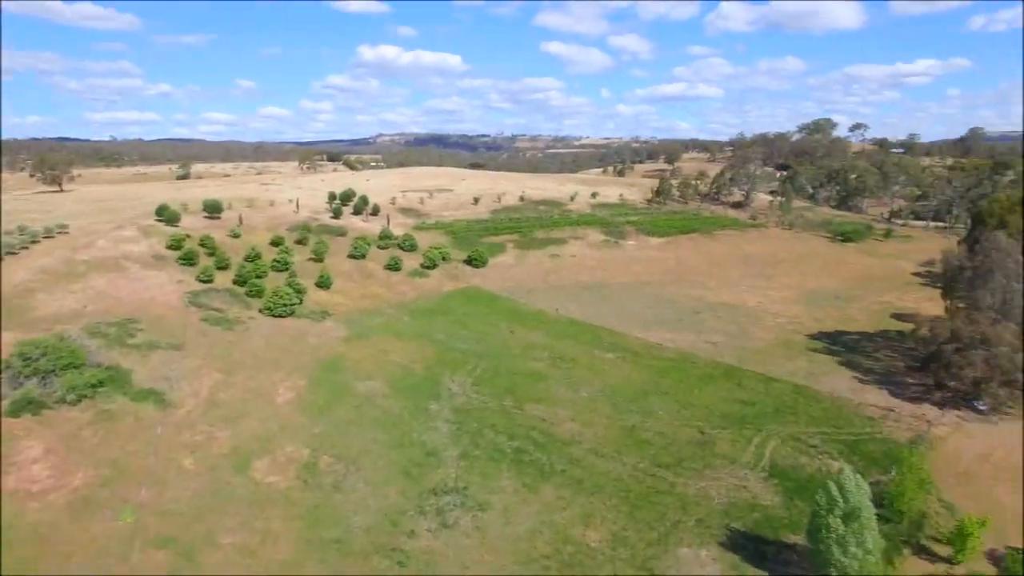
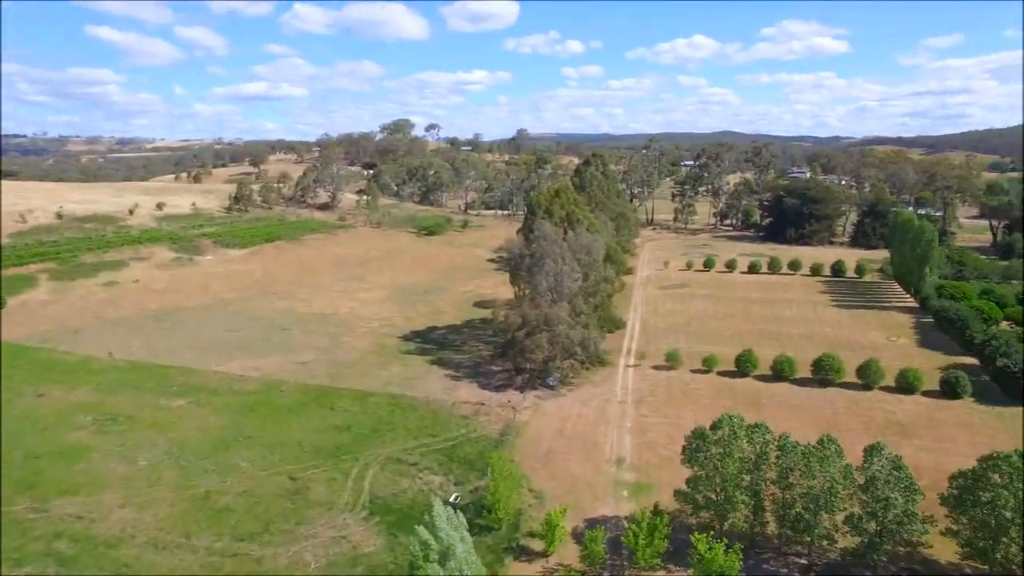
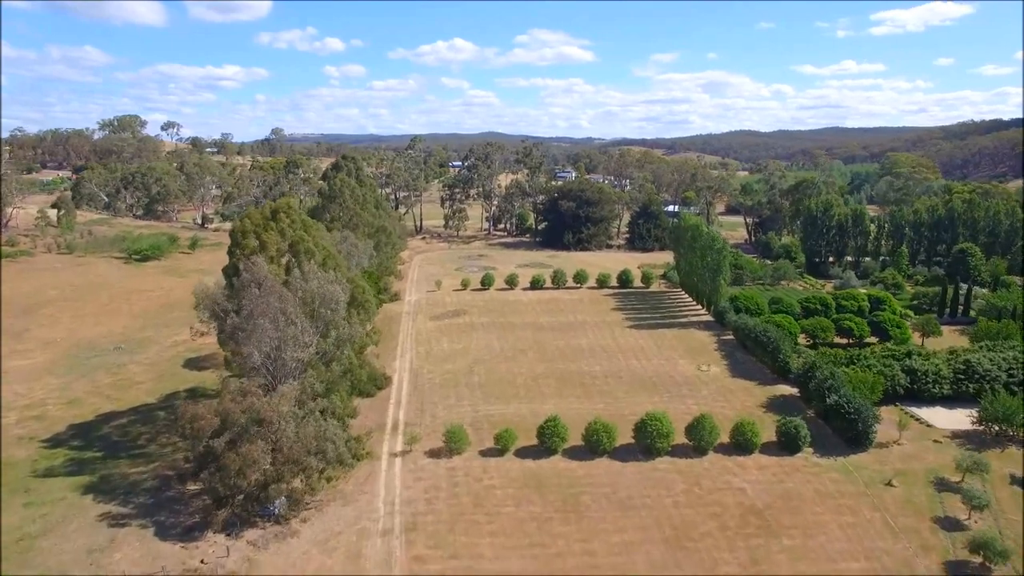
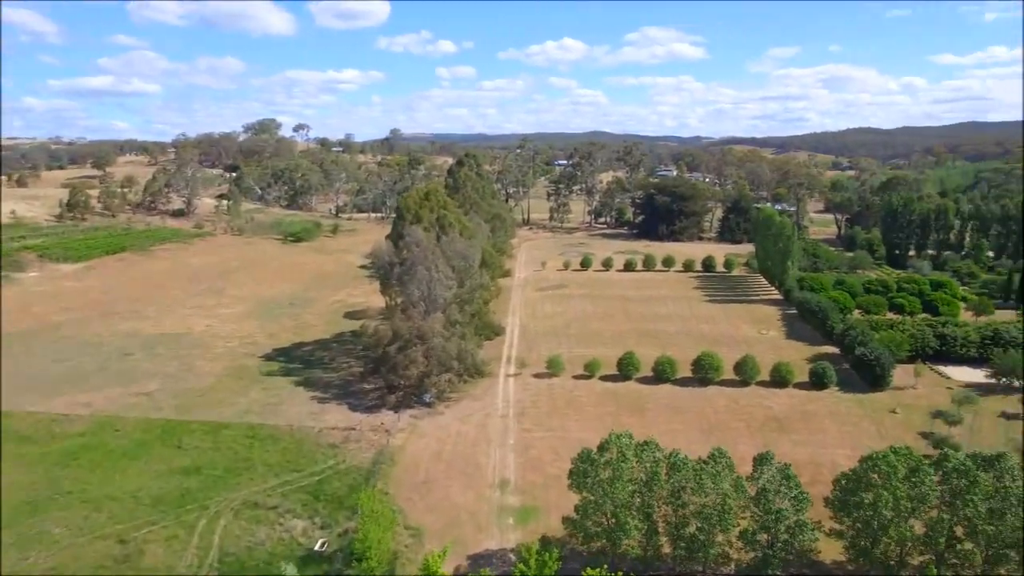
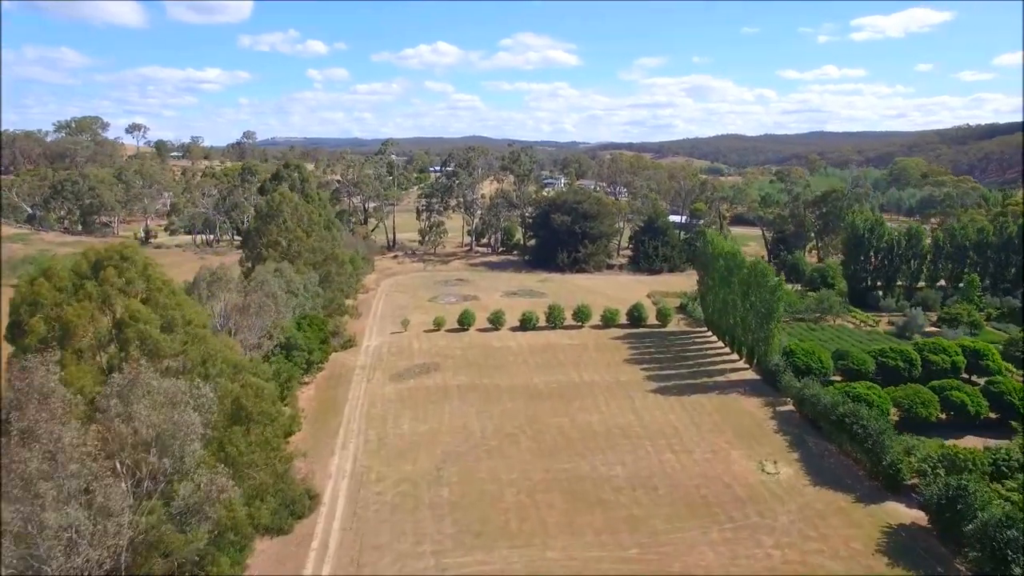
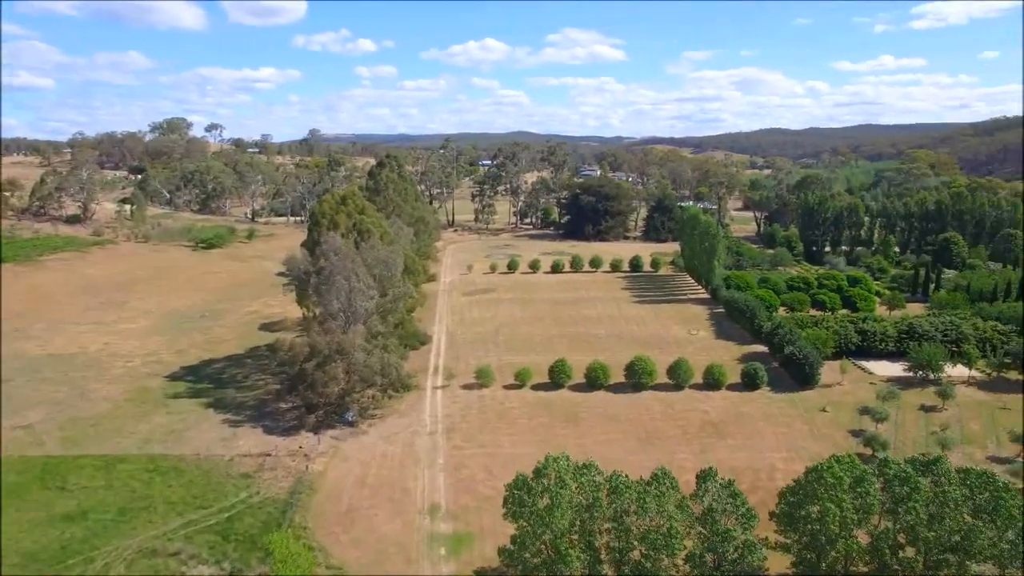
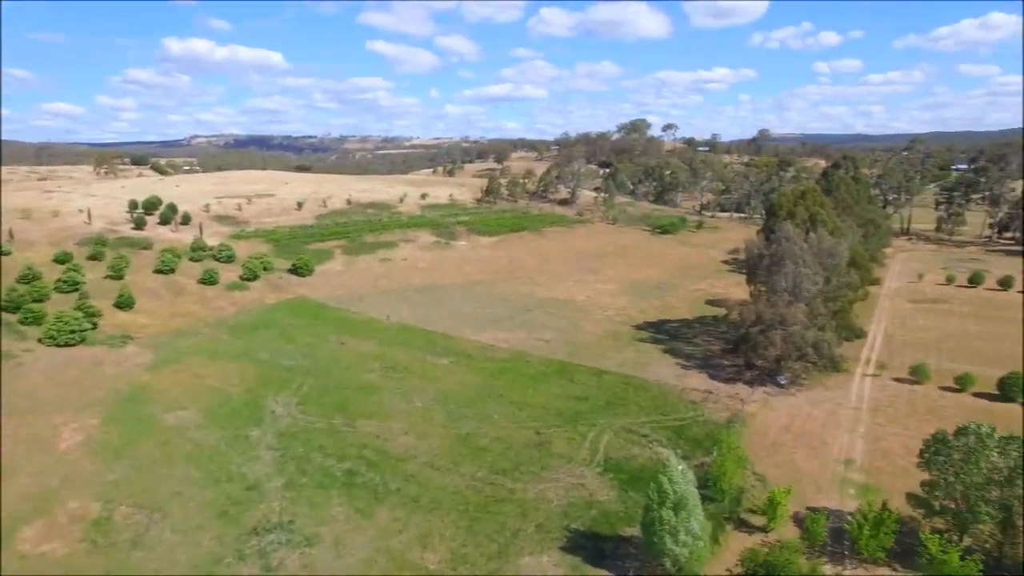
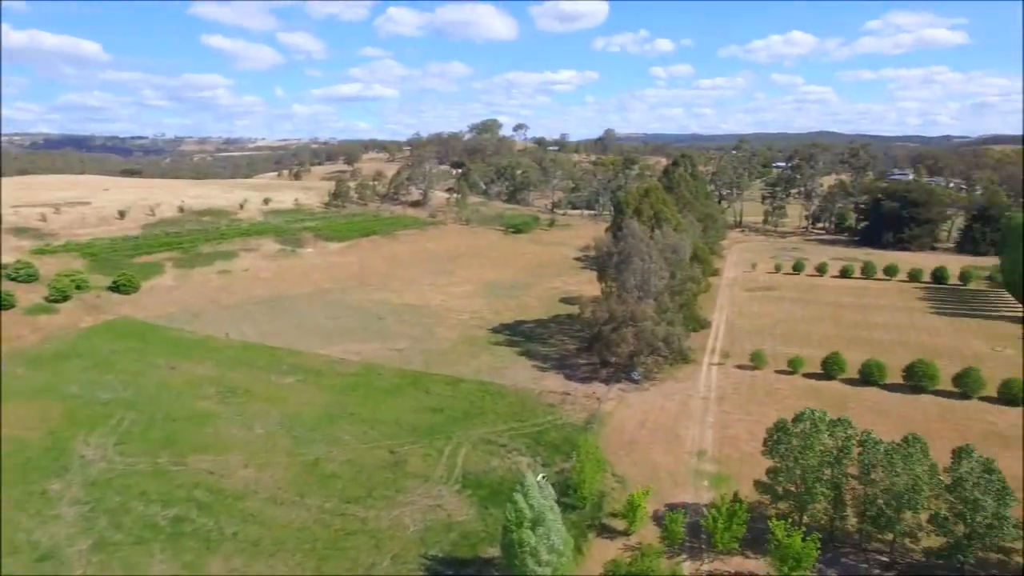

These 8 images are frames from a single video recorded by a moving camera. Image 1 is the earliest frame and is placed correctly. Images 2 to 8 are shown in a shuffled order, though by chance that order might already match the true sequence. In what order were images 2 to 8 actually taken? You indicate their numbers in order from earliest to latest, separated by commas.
7, 8, 2, 4, 6, 3, 5
